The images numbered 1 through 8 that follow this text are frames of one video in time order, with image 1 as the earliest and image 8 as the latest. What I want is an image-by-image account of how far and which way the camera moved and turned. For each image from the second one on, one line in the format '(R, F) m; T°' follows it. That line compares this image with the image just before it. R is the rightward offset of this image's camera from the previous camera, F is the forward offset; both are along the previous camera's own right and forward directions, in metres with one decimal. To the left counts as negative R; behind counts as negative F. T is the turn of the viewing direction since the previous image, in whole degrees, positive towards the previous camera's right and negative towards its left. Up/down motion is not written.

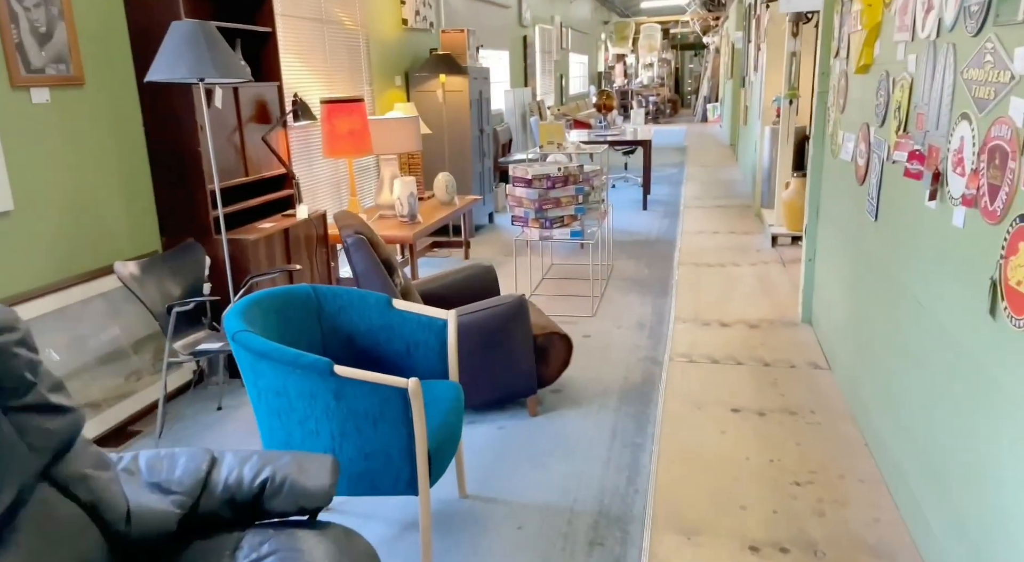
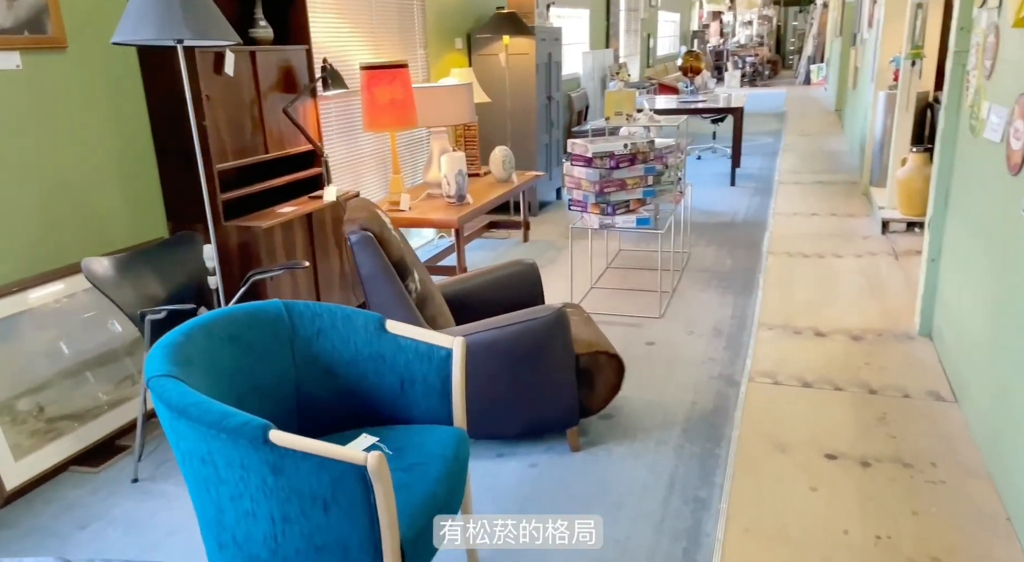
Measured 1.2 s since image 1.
(+0.2, +0.6) m; -6°
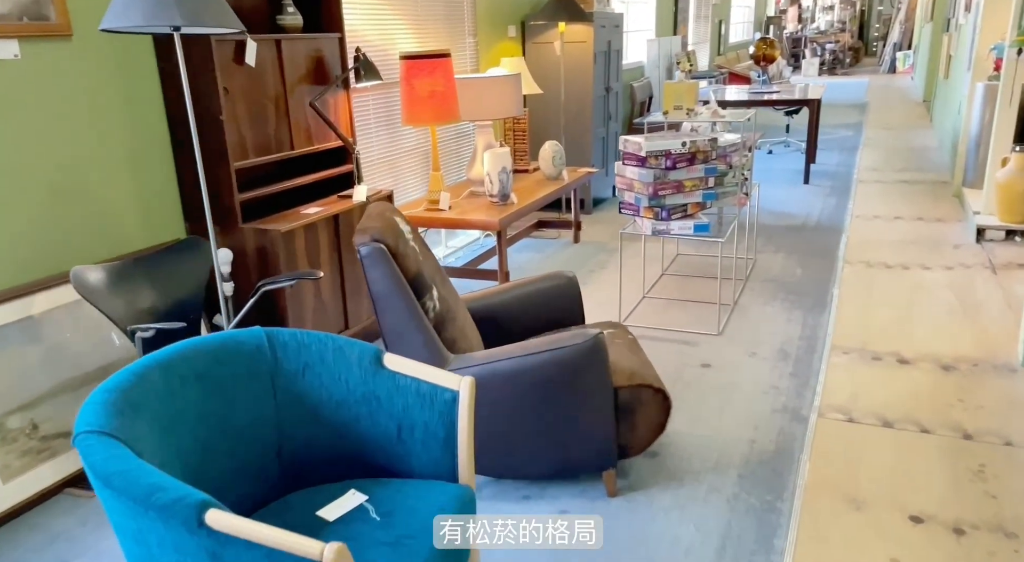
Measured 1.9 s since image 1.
(+0.1, +0.3) m; -5°
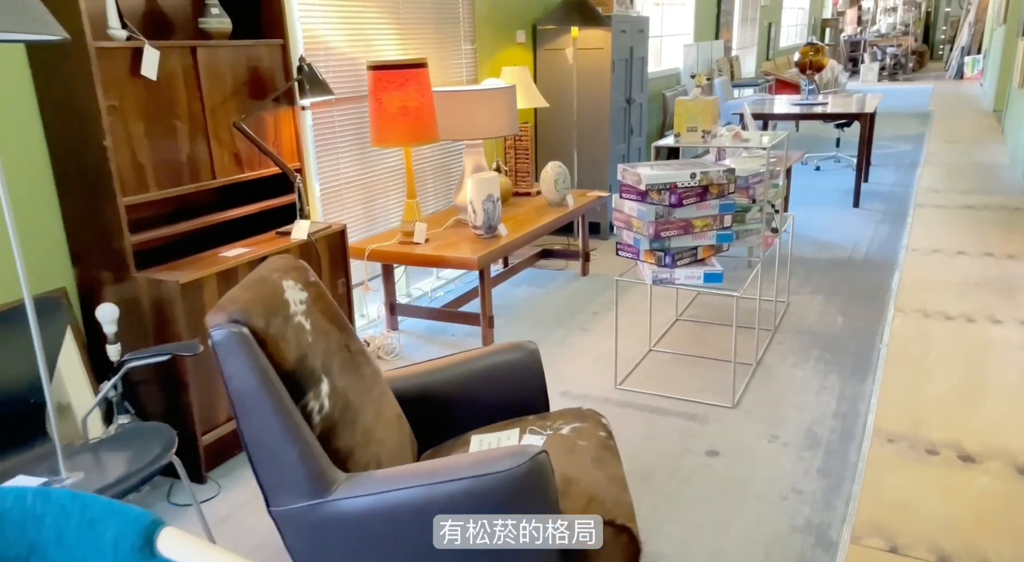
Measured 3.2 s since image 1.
(+0.3, +0.6) m; -4°
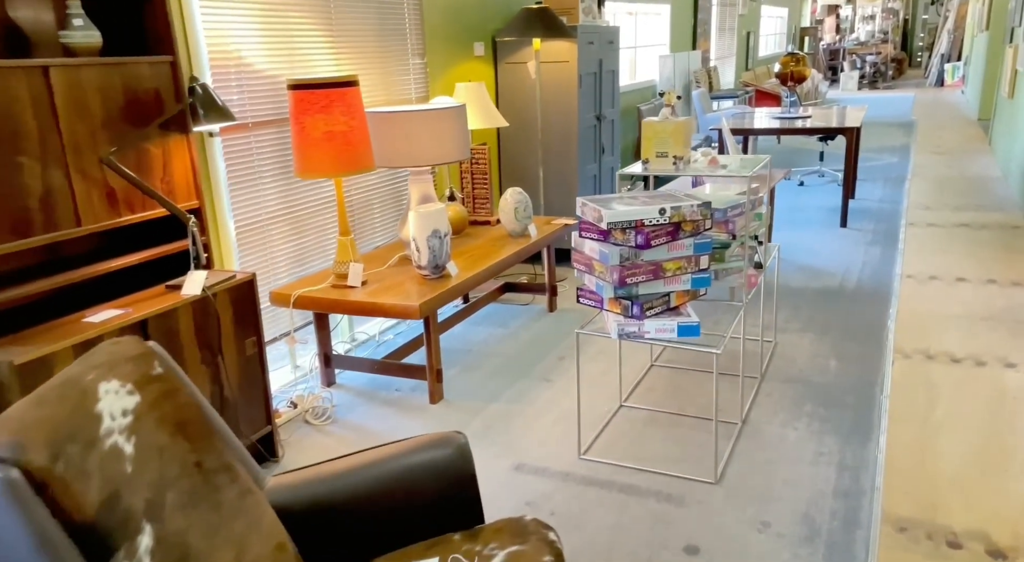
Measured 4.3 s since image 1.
(+0.1, +0.4) m; +1°
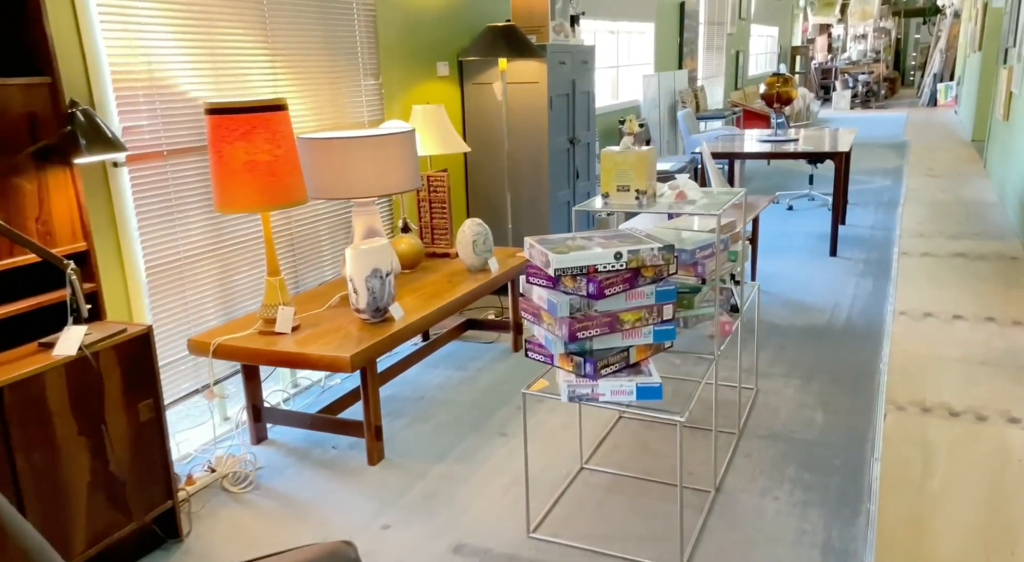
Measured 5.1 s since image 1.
(+0.2, +0.3) m; 0°
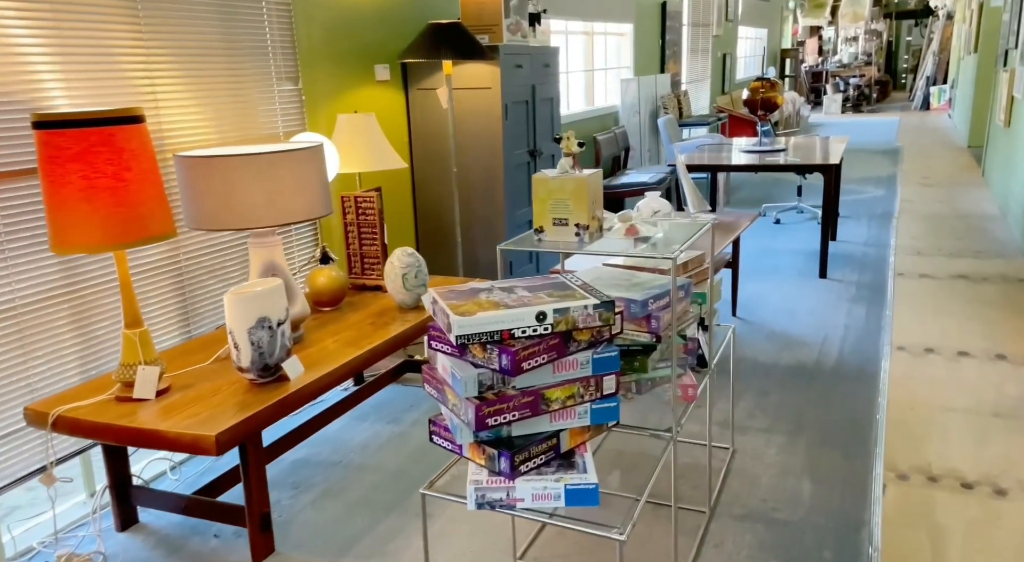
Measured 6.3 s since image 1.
(+0.2, +0.5) m; 0°
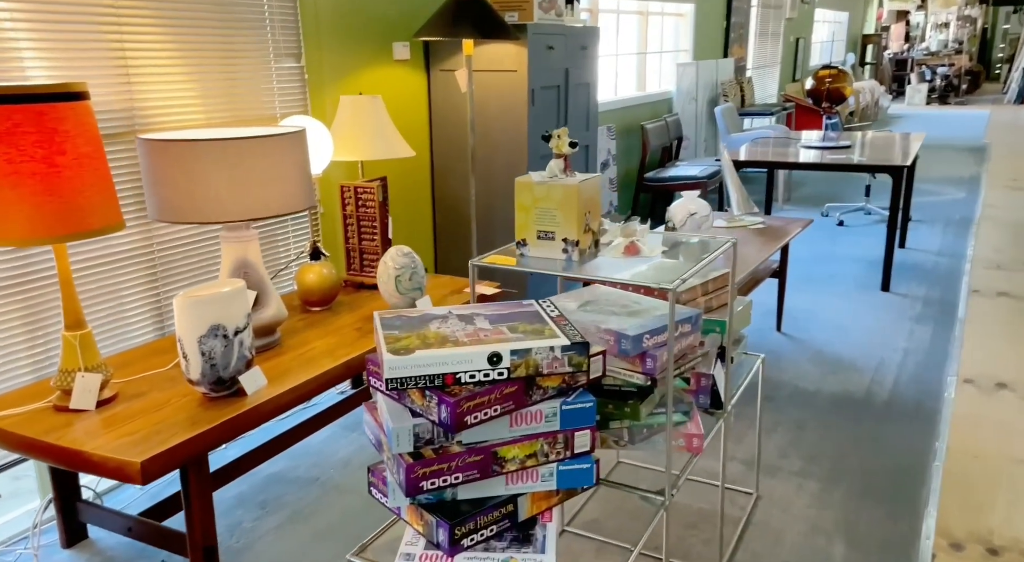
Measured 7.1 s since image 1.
(+0.2, +0.3) m; -5°
